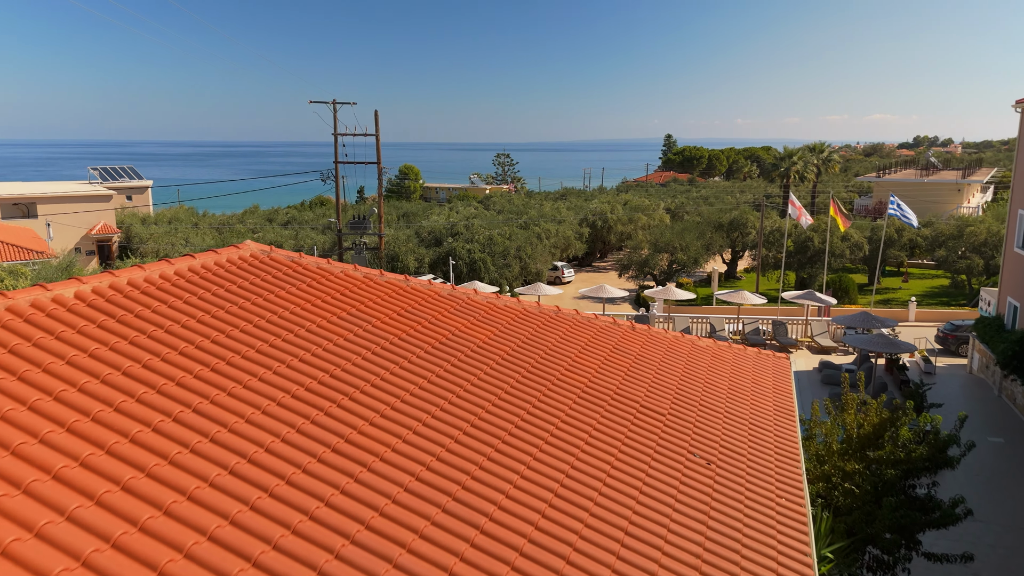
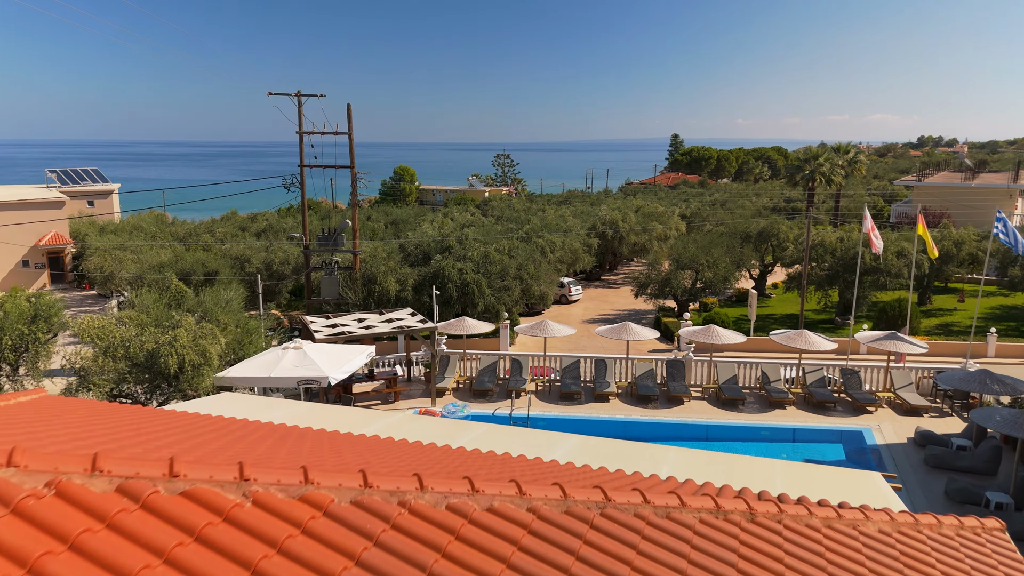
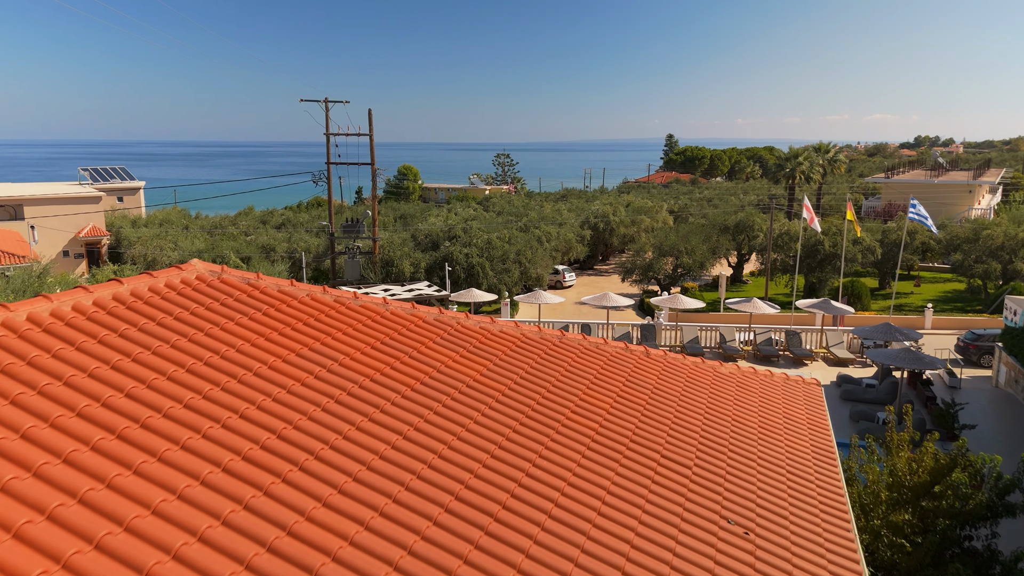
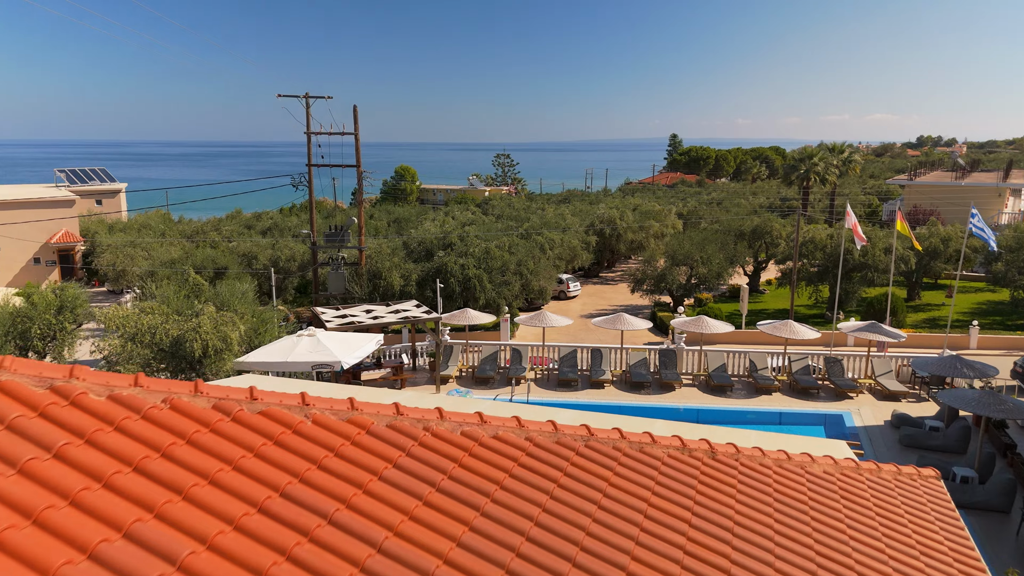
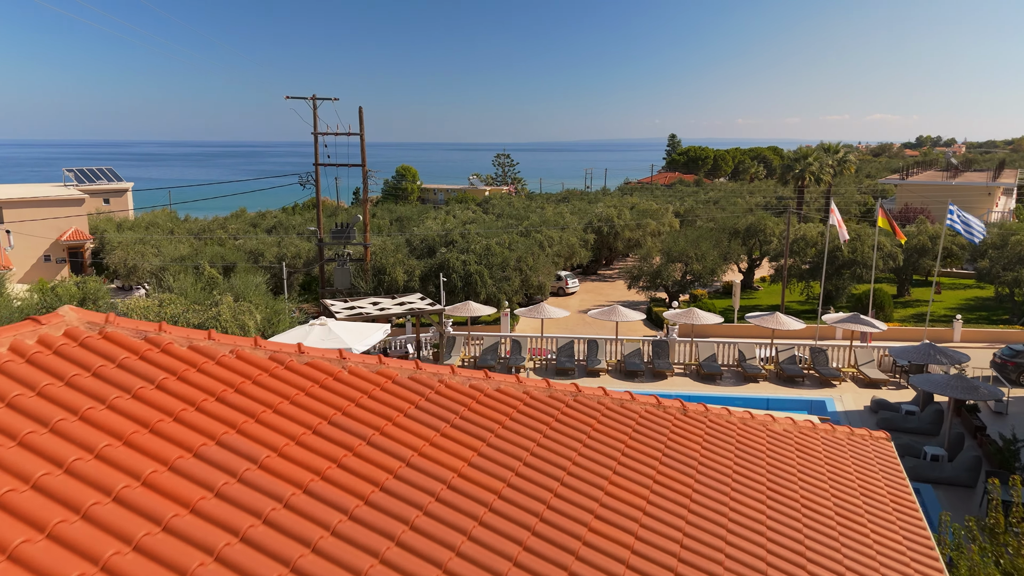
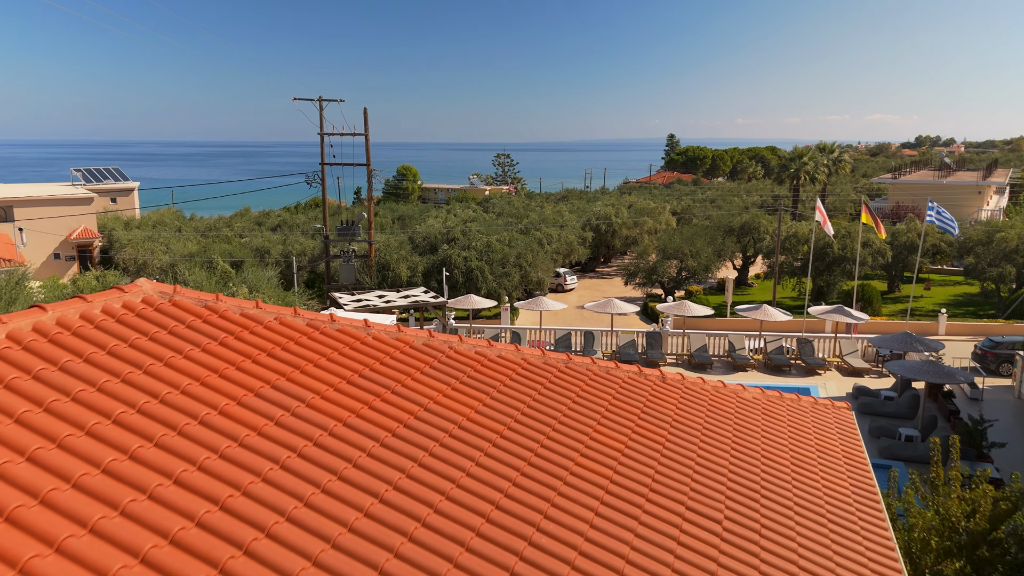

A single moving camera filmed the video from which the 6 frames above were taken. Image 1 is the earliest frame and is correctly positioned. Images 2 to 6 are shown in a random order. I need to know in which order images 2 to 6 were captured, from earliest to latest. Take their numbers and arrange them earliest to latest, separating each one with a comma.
3, 6, 5, 4, 2
